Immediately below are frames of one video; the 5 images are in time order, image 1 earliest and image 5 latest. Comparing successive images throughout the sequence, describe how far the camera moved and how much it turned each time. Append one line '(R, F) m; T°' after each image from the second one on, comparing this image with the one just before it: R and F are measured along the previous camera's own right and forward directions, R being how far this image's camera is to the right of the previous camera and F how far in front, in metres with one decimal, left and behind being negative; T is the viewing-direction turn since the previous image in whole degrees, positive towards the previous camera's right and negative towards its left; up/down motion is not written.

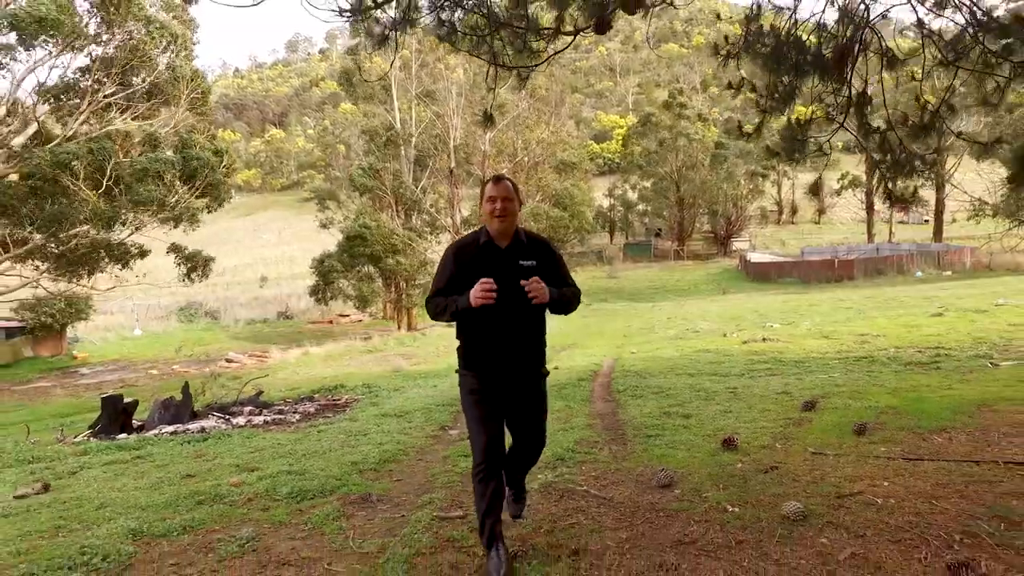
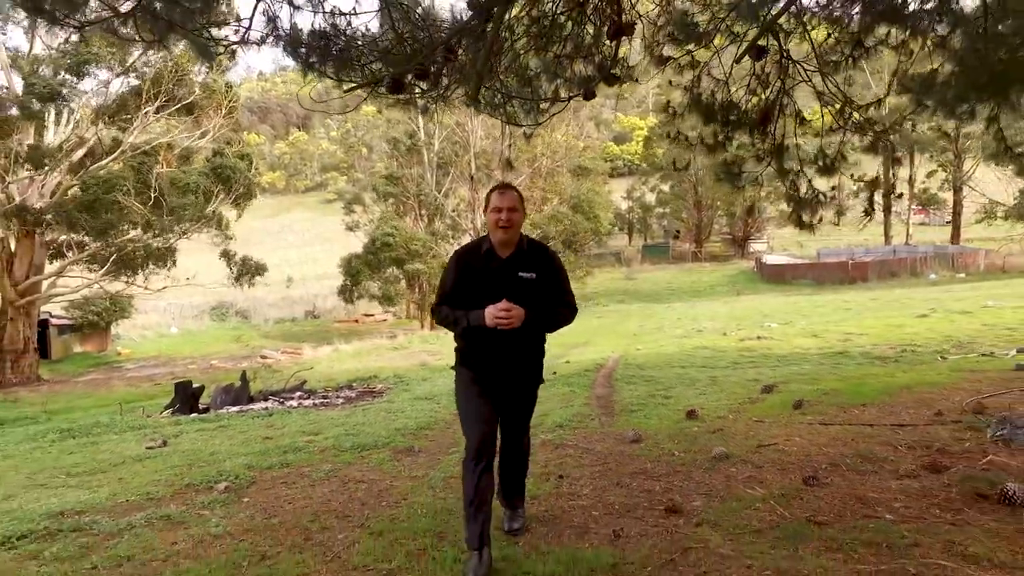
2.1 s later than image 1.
(+0.1, -1.3) m; -1°
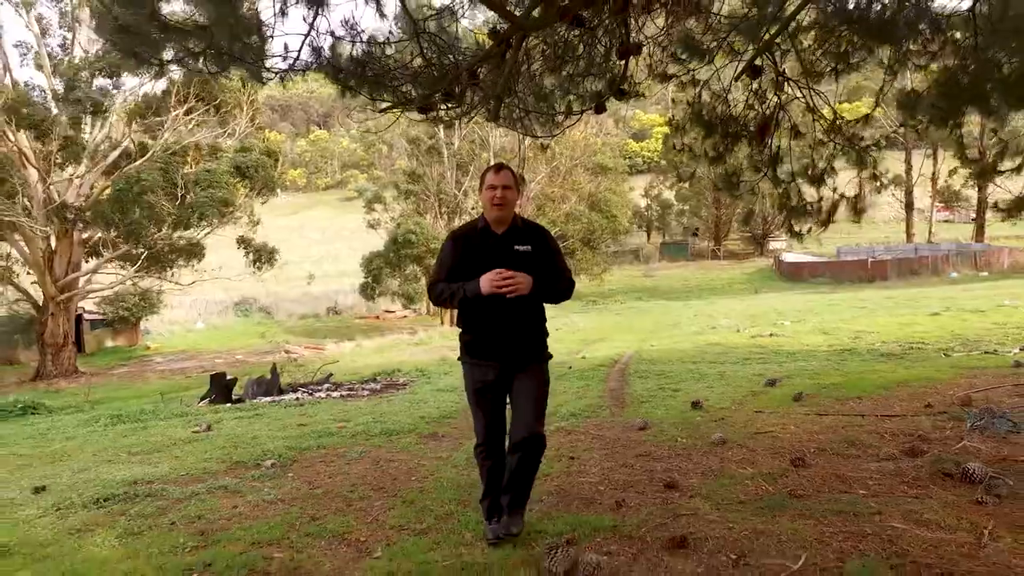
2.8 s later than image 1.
(0.0, -0.4) m; -1°
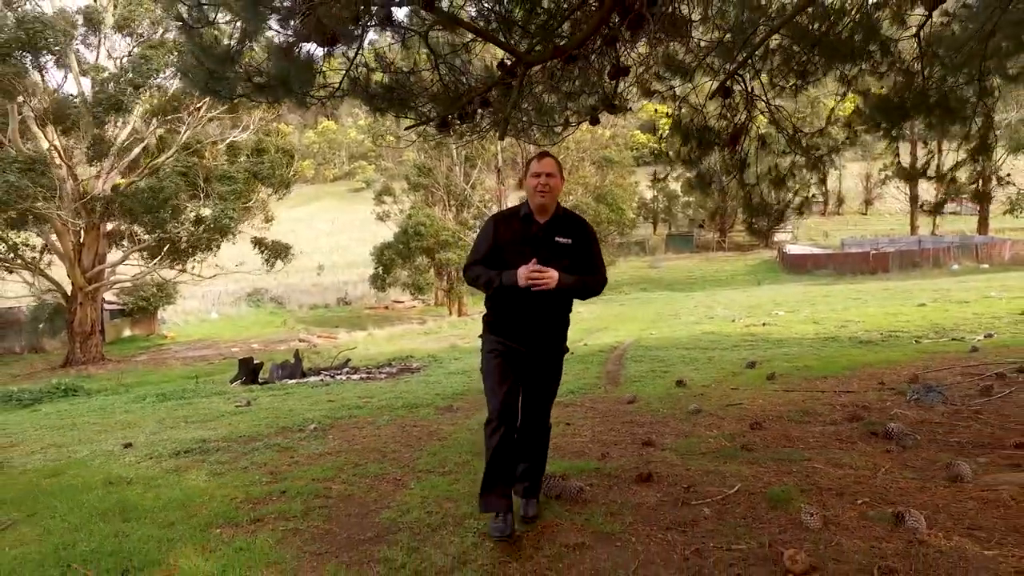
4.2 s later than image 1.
(0.0, -0.8) m; -1°
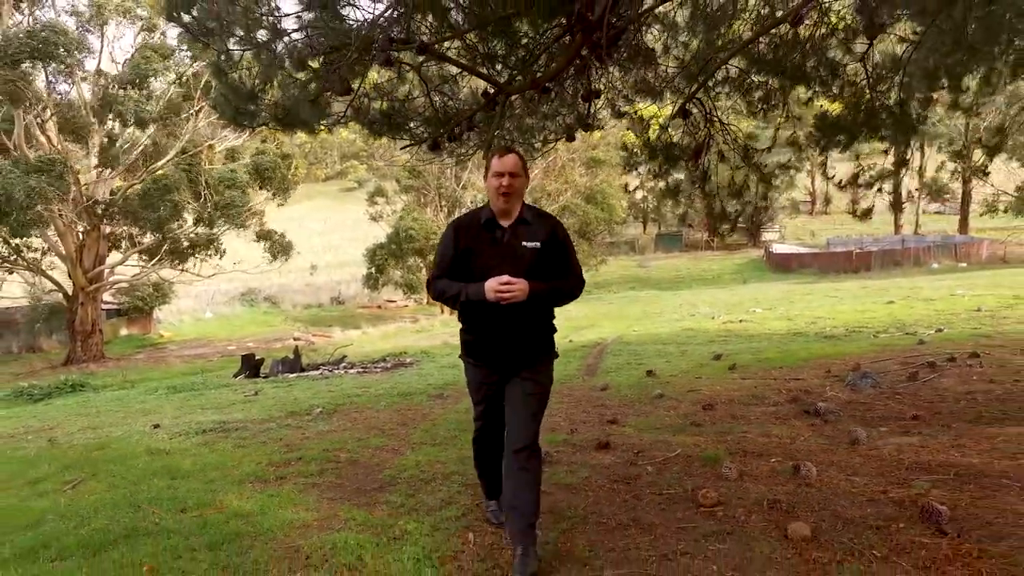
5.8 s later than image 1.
(+0.1, -0.7) m; +1°
